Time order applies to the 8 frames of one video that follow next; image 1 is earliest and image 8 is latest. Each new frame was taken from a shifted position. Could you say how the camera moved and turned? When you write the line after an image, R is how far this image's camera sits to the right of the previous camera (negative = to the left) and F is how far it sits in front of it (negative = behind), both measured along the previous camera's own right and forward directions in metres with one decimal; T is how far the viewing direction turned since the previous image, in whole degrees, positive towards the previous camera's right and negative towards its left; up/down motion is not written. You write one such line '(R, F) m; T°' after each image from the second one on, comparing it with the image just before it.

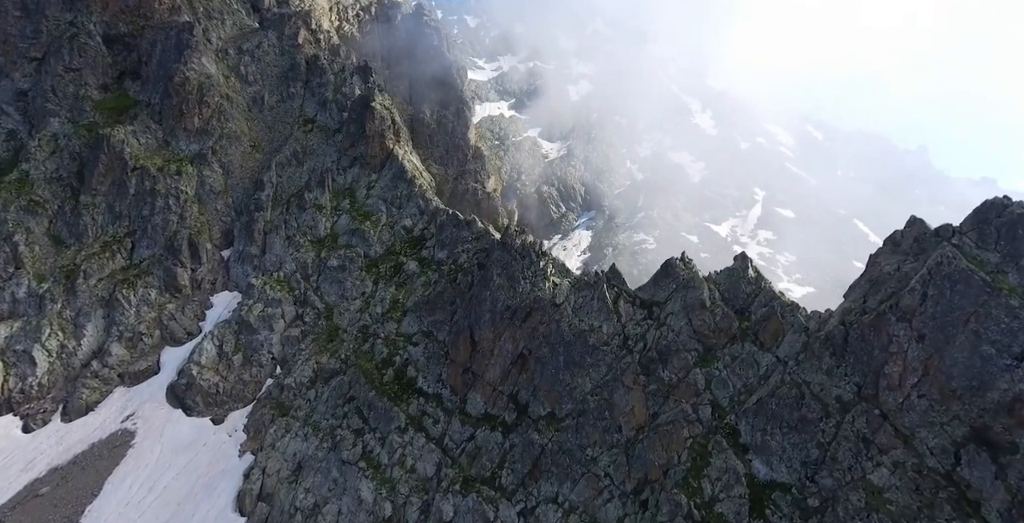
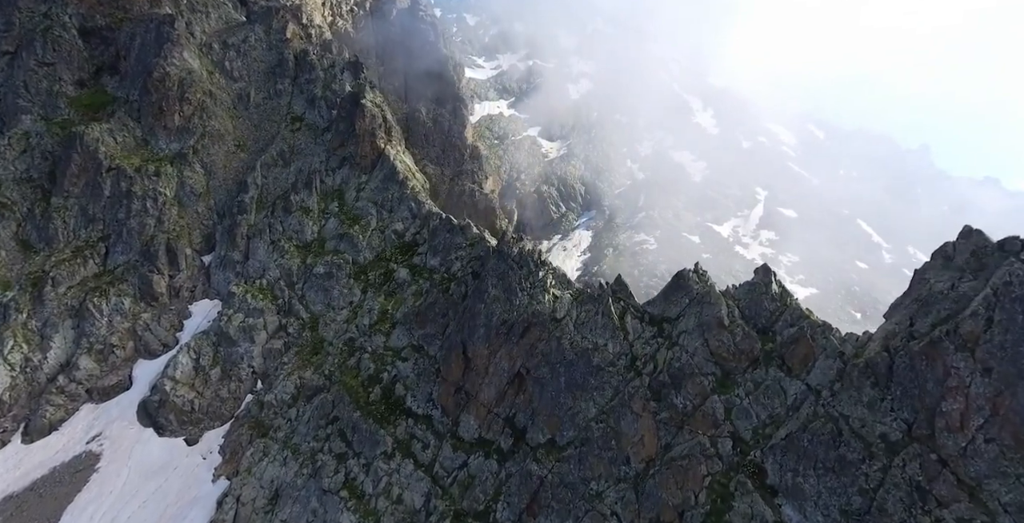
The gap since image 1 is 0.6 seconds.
(+0.3, +4.8) m; 0°
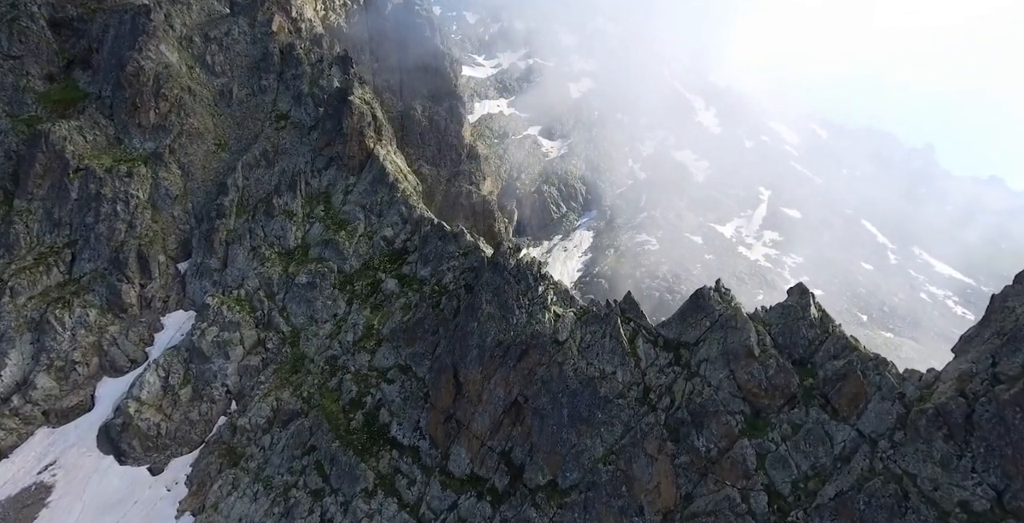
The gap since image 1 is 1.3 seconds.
(+0.3, +5.7) m; 0°
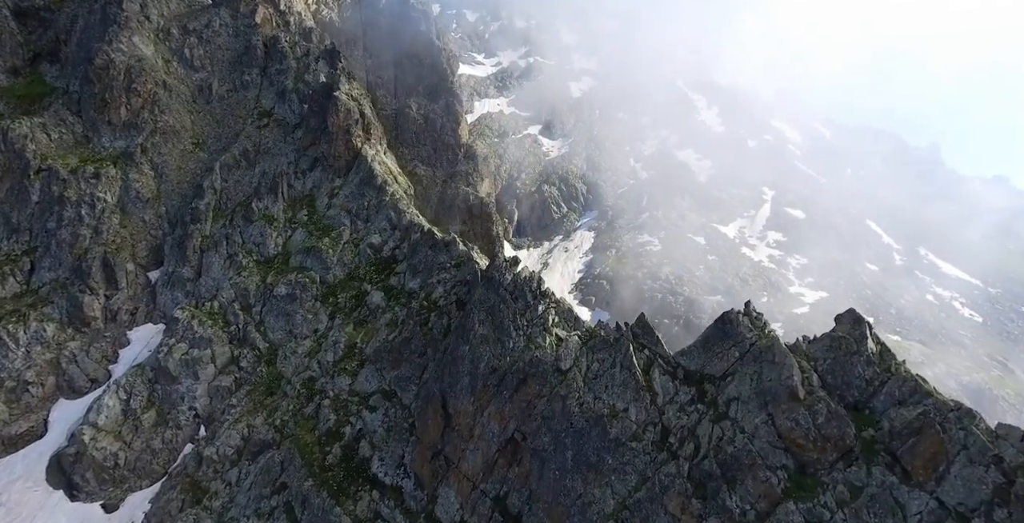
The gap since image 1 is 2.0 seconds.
(+0.3, +5.9) m; 0°
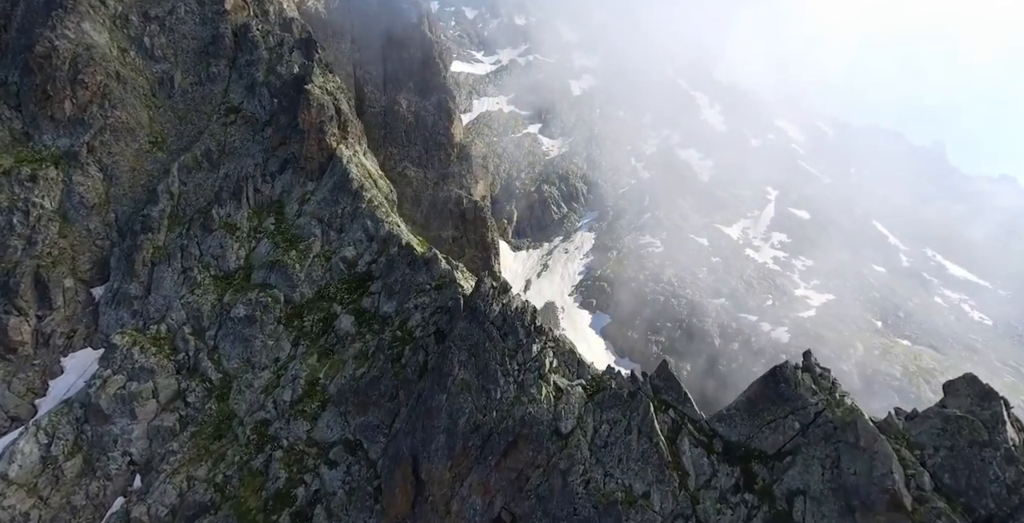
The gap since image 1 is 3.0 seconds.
(+0.7, +8.6) m; 0°
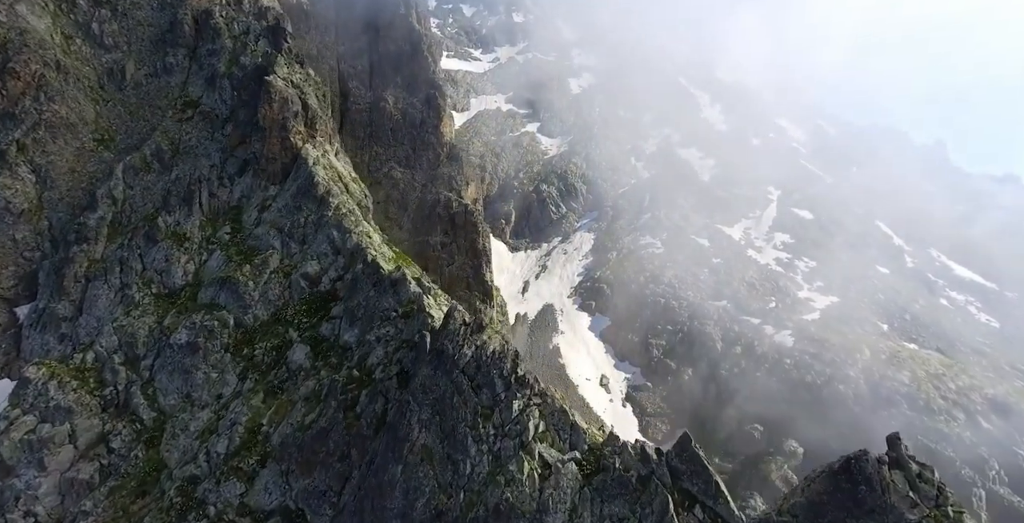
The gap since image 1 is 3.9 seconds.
(+1.1, +7.9) m; 0°
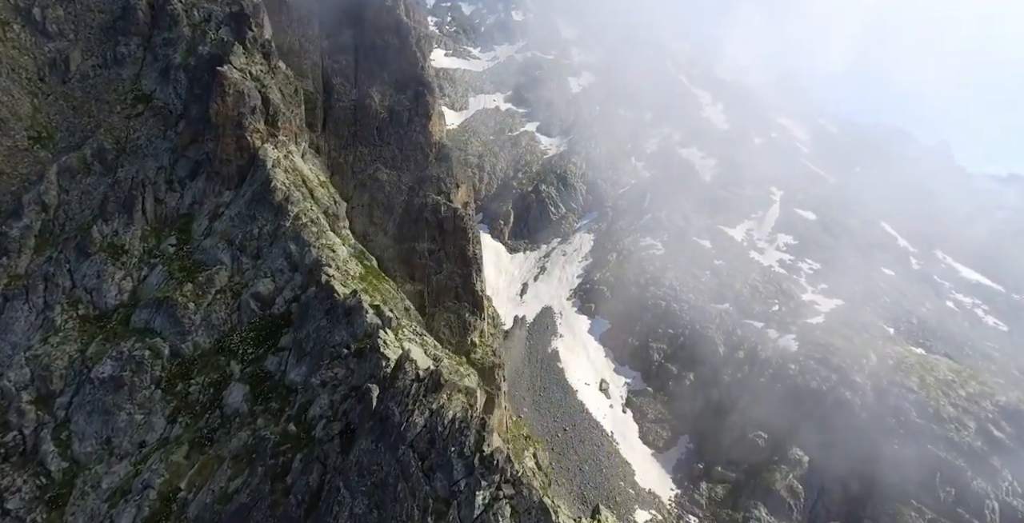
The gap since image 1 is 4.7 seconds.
(+1.2, +7.2) m; 0°
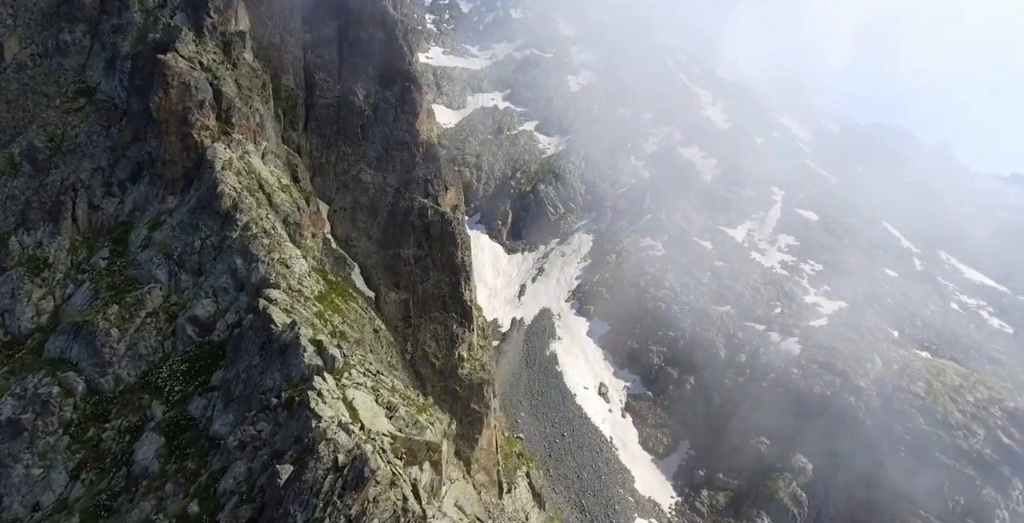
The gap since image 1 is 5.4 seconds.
(+1.2, +6.5) m; 0°
